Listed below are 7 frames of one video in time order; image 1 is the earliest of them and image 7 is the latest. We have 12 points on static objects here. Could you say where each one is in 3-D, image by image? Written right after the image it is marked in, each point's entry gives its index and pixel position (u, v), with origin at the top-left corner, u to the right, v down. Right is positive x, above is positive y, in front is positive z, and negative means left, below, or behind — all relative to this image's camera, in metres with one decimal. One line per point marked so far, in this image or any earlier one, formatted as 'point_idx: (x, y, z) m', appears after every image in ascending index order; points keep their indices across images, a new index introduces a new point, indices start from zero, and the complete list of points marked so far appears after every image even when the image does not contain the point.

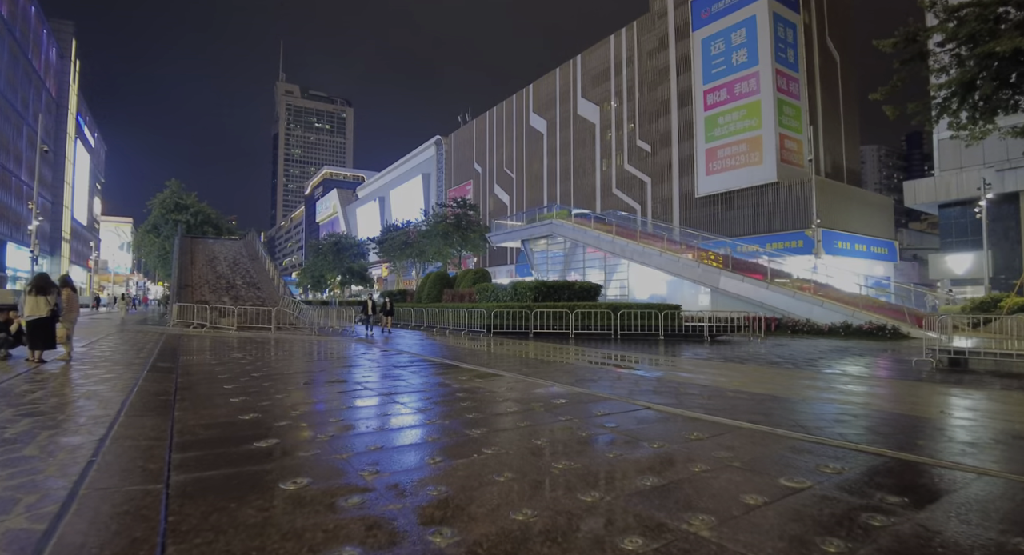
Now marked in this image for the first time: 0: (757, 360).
0: (+5.0, -1.7, +10.3) m
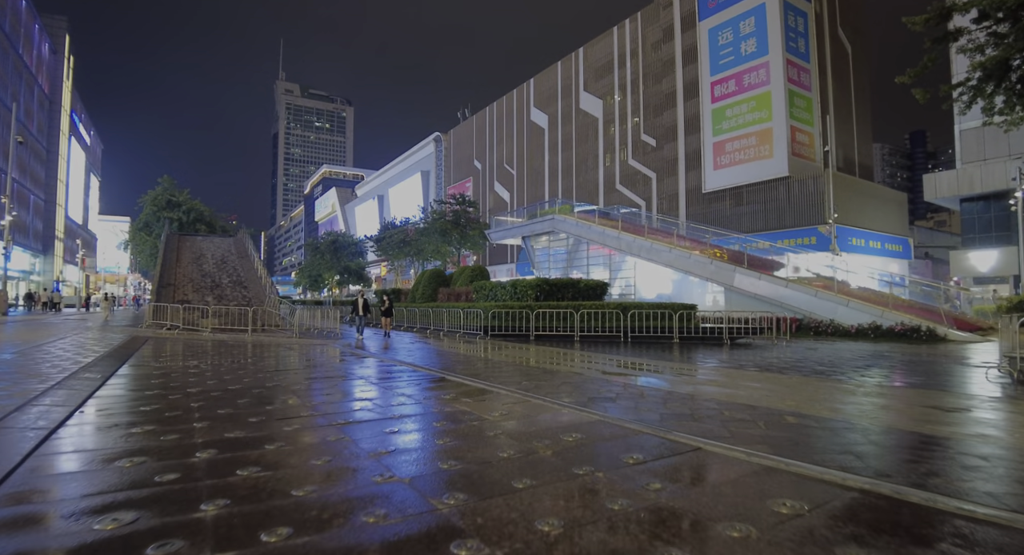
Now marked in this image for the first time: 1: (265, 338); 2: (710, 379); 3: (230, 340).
0: (+5.0, -1.6, +8.9) m
1: (-7.8, -1.9, +15.8) m
2: (+3.0, -1.5, +7.7) m
3: (-8.7, -1.9, +15.6) m
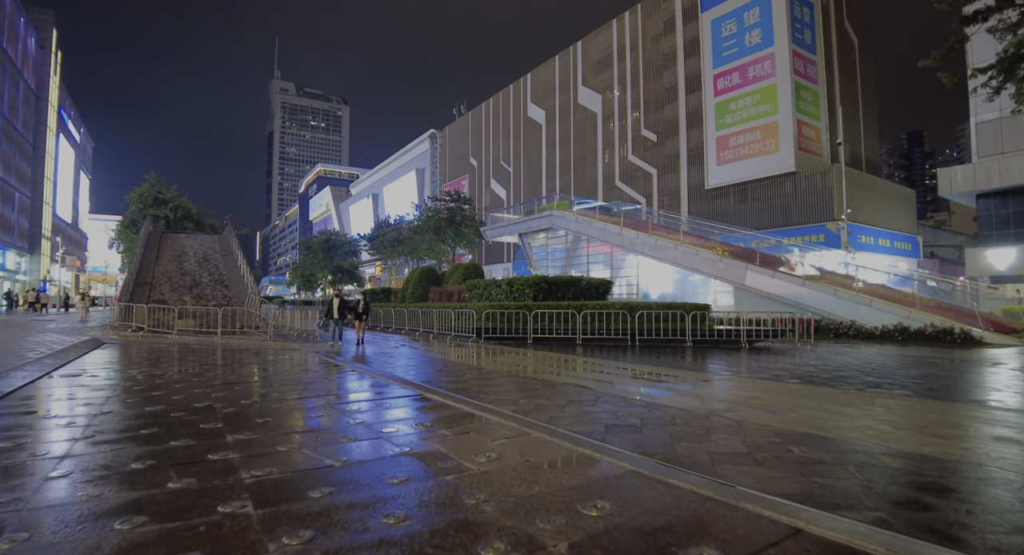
0: (+4.9, -1.5, +7.7) m
1: (-7.9, -1.8, +14.5) m
2: (+3.0, -1.4, +6.4) m
3: (-8.8, -1.8, +14.3) m
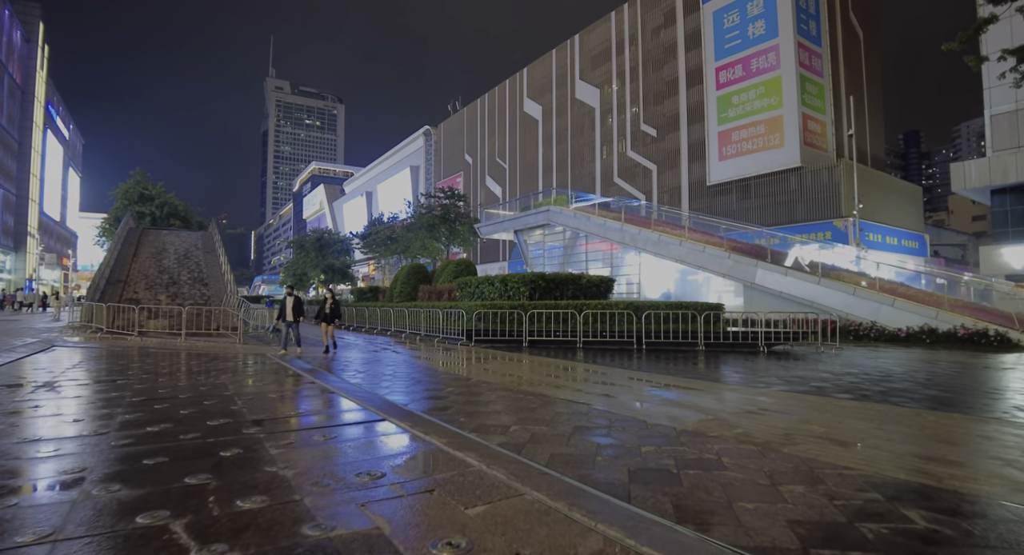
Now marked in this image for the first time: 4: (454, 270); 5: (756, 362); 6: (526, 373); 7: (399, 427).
0: (+4.8, -1.4, +6.5) m
1: (-8.0, -1.7, +13.2) m
2: (+2.9, -1.3, +5.2) m
3: (-9.0, -1.7, +13.0) m
4: (-2.1, +0.3, +18.4) m
5: (+4.9, -1.7, +10.1) m
6: (+0.2, -1.5, +7.9) m
7: (-0.9, -1.2, +4.2) m
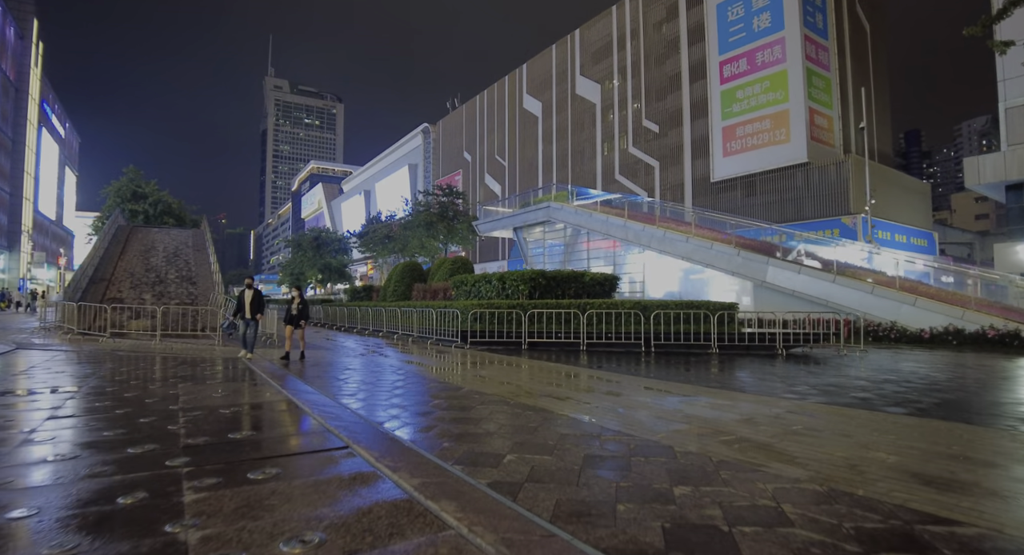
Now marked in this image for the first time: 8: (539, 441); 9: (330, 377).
0: (+4.7, -1.4, +5.7) m
1: (-8.1, -1.6, +12.4) m
2: (+2.8, -1.3, +4.4) m
3: (-9.0, -1.7, +12.2) m
4: (-2.2, +0.3, +17.6) m
5: (+4.9, -1.6, +9.3) m
6: (+0.2, -1.4, +7.1) m
7: (-1.0, -1.2, +3.4) m
8: (+0.2, -1.2, +3.8) m
9: (-2.7, -1.5, +7.6) m
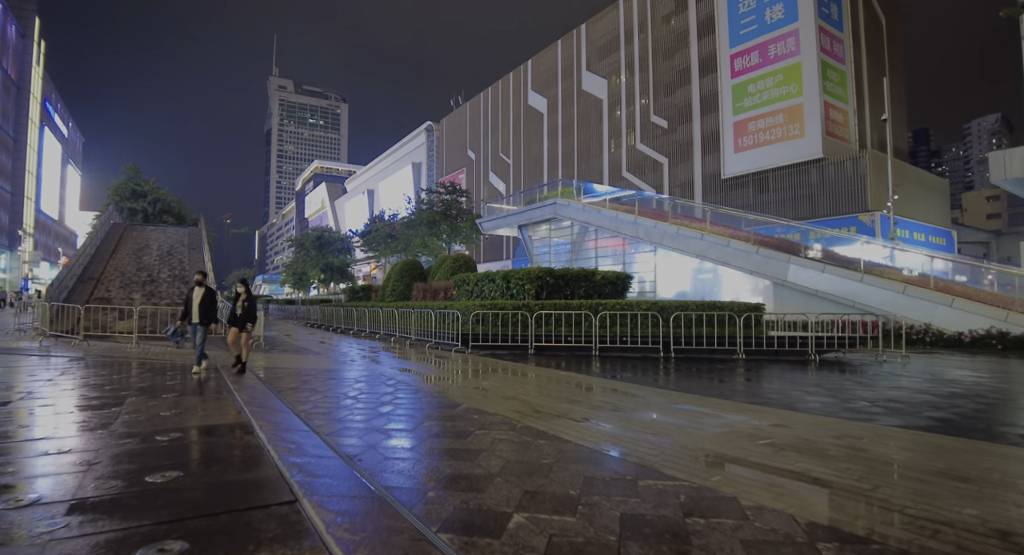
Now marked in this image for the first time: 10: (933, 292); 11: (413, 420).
0: (+4.8, -1.4, +4.8) m
1: (-8.0, -1.6, +11.6) m
2: (+2.9, -1.3, +3.5) m
3: (-8.9, -1.6, +11.4) m
4: (-2.0, +0.4, +16.7) m
5: (+5.0, -1.6, +8.4) m
6: (+0.3, -1.4, +6.2) m
7: (-0.9, -1.1, +2.5) m
8: (+0.3, -1.2, +2.9) m
9: (-2.7, -1.5, +6.7) m
10: (+11.1, -0.4, +13.4) m
11: (-0.9, -1.3, +4.7) m
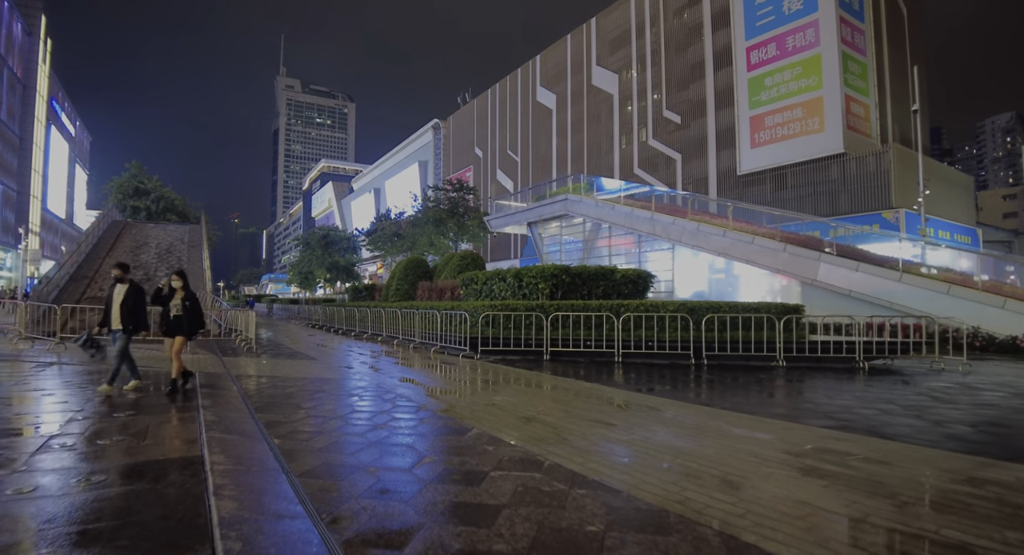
0: (+5.0, -1.3, +3.8) m
1: (-7.7, -1.5, +10.8) m
2: (+3.0, -1.2, +2.6) m
3: (-8.6, -1.6, +10.6) m
4: (-1.7, +0.4, +15.8) m
5: (+5.2, -1.6, +7.4) m
6: (+0.4, -1.4, +5.3) m
7: (-0.8, -1.1, +1.6) m
8: (+0.4, -1.1, +2.0) m
9: (-2.5, -1.4, +5.8) m
10: (+11.4, -0.4, +12.3) m
11: (-0.8, -1.3, +3.8) m
